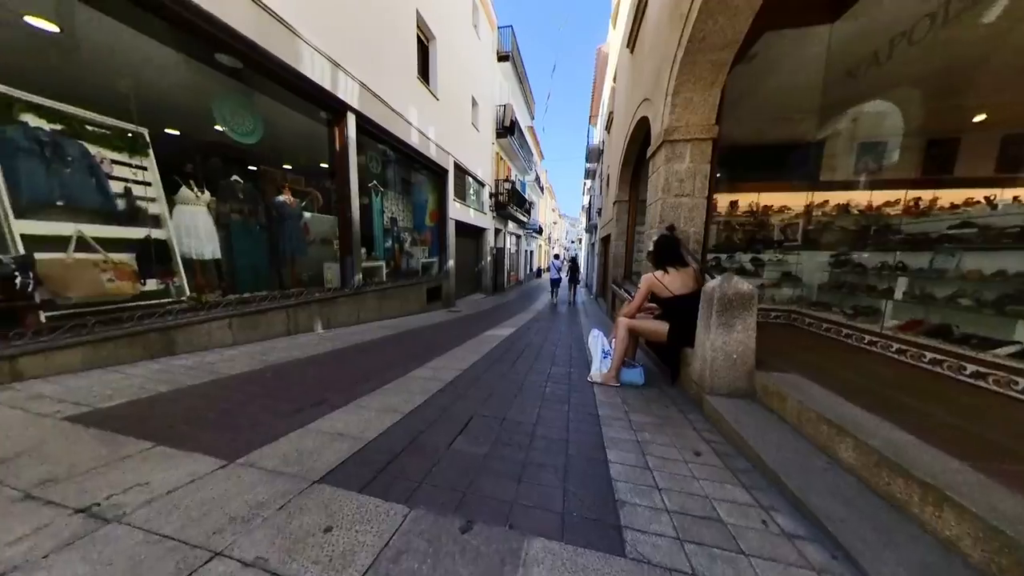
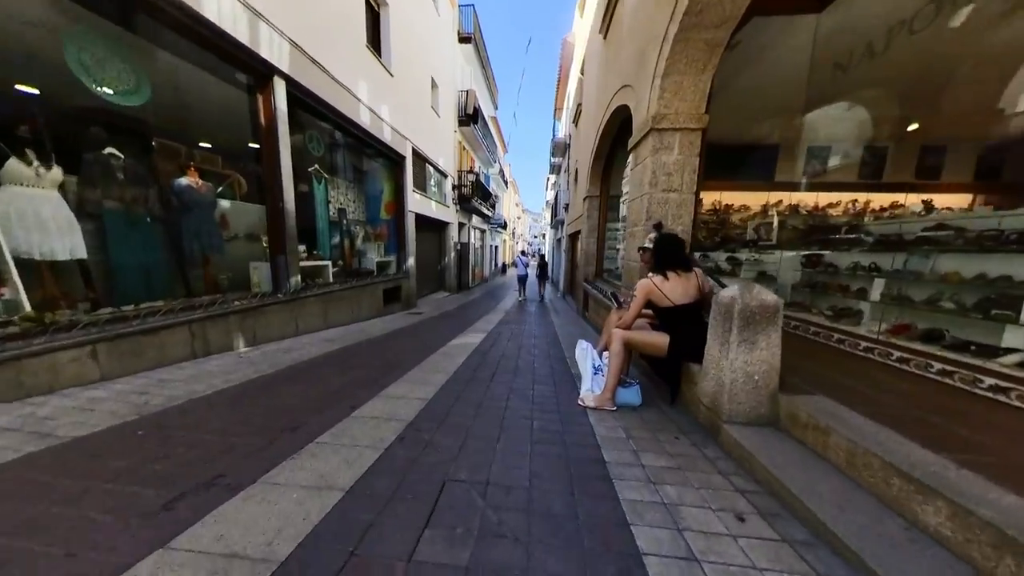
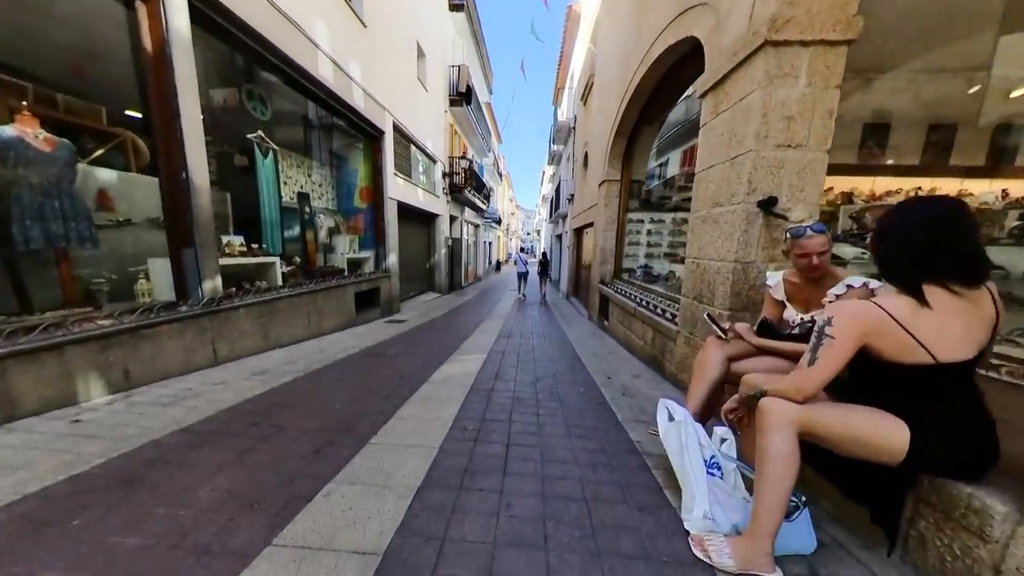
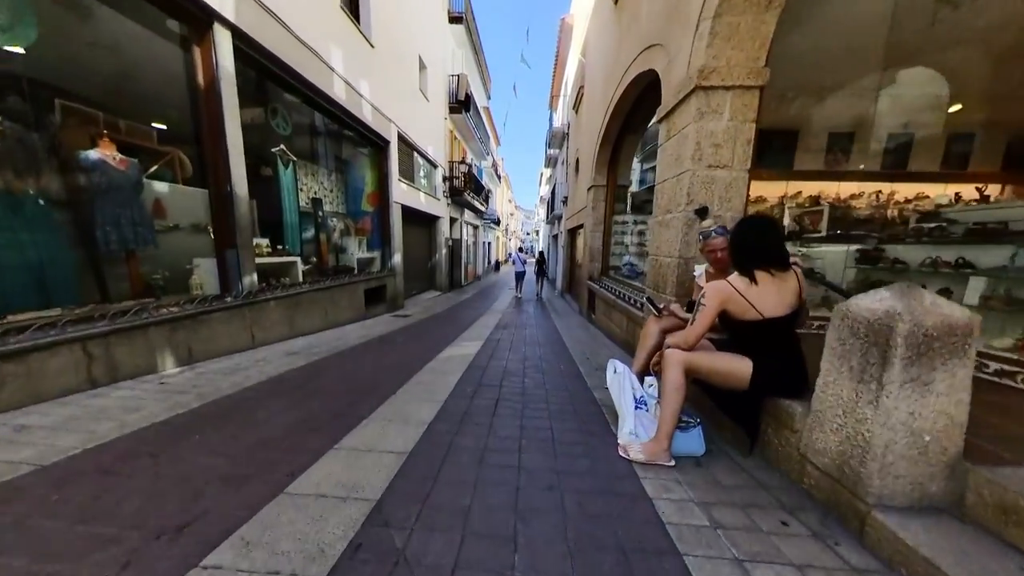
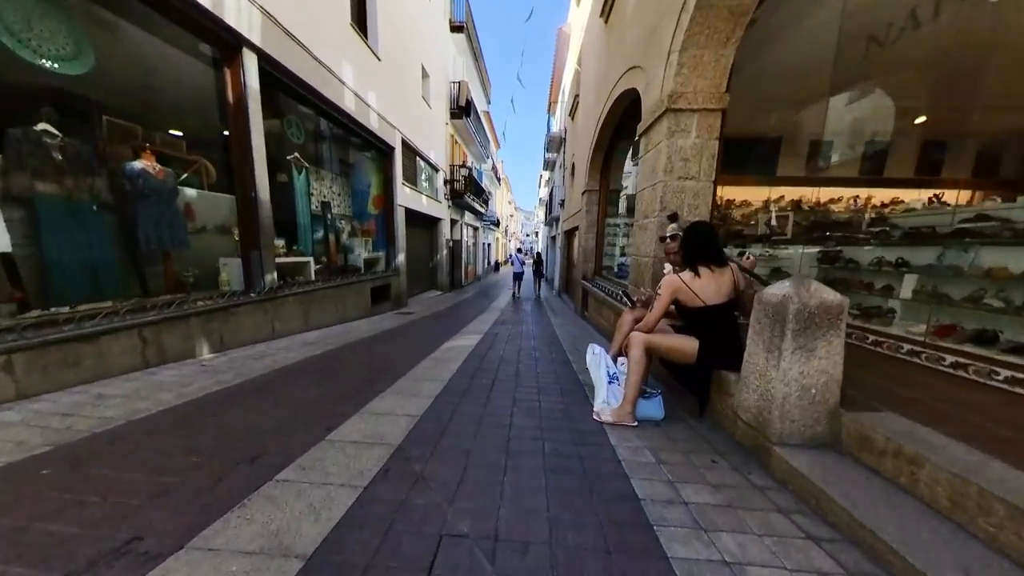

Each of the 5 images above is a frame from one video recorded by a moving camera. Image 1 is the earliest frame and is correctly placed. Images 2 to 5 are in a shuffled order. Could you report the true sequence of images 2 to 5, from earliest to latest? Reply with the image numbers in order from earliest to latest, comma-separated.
2, 5, 4, 3
